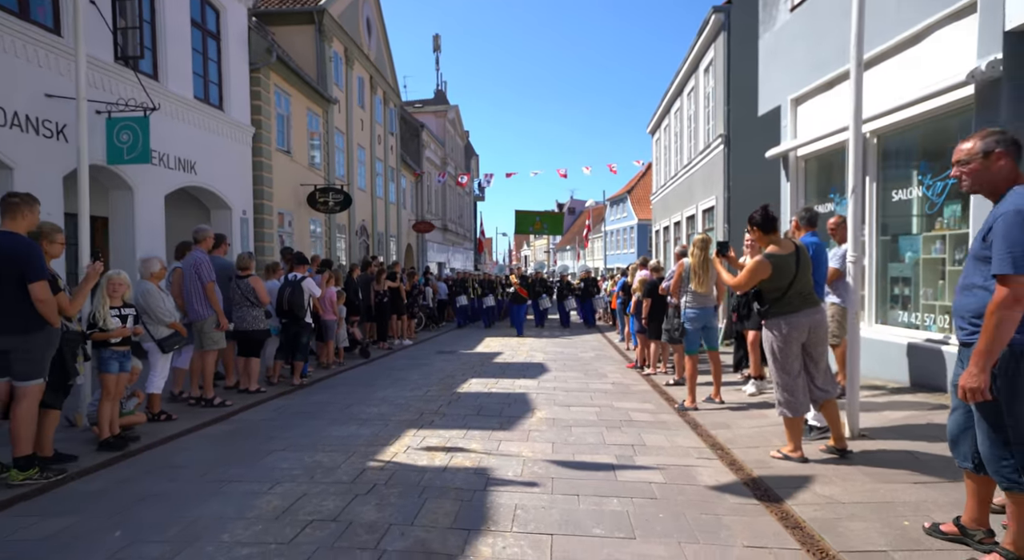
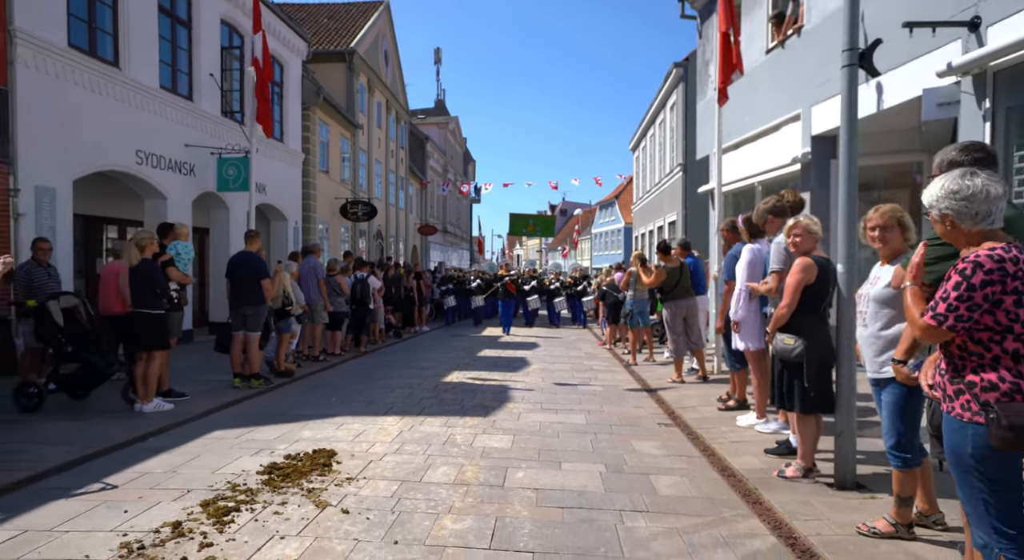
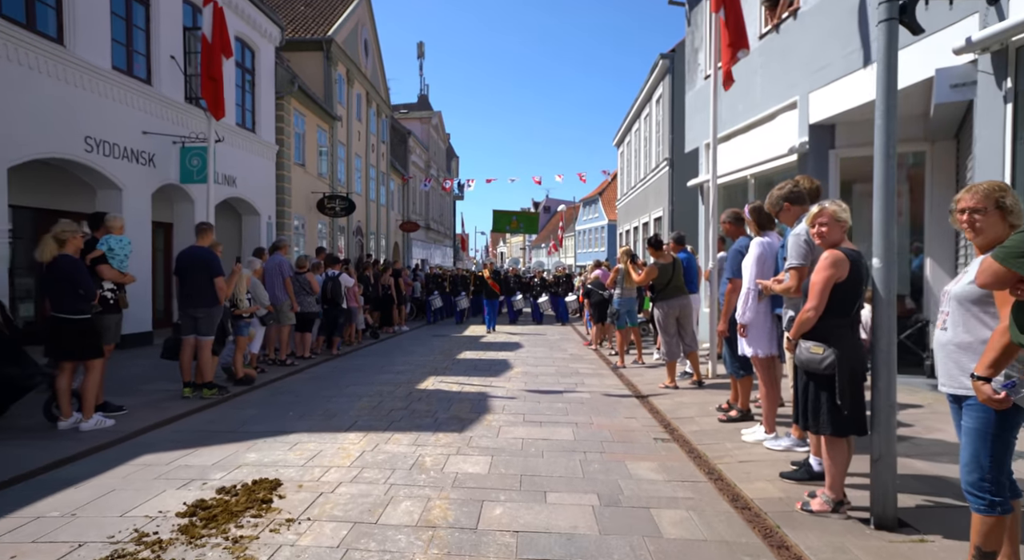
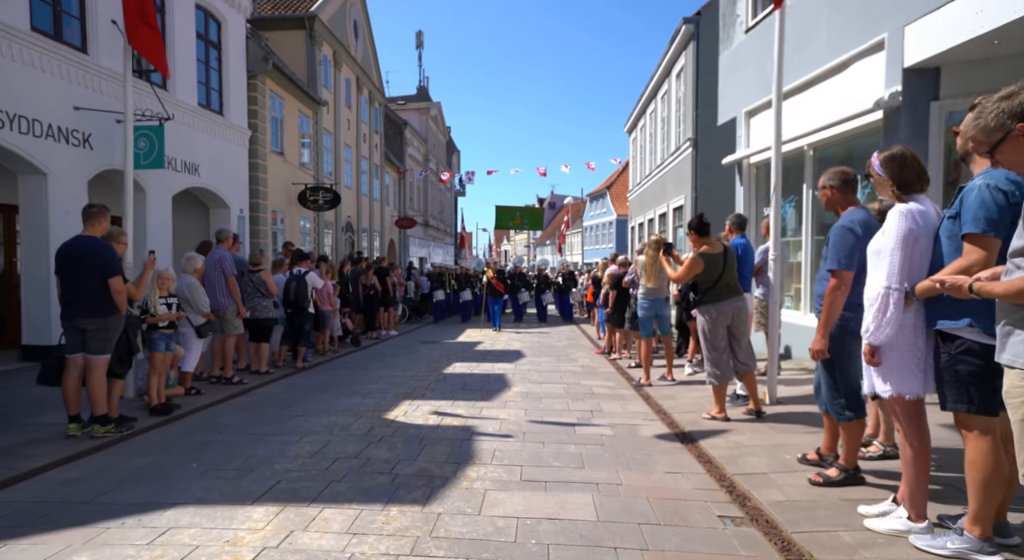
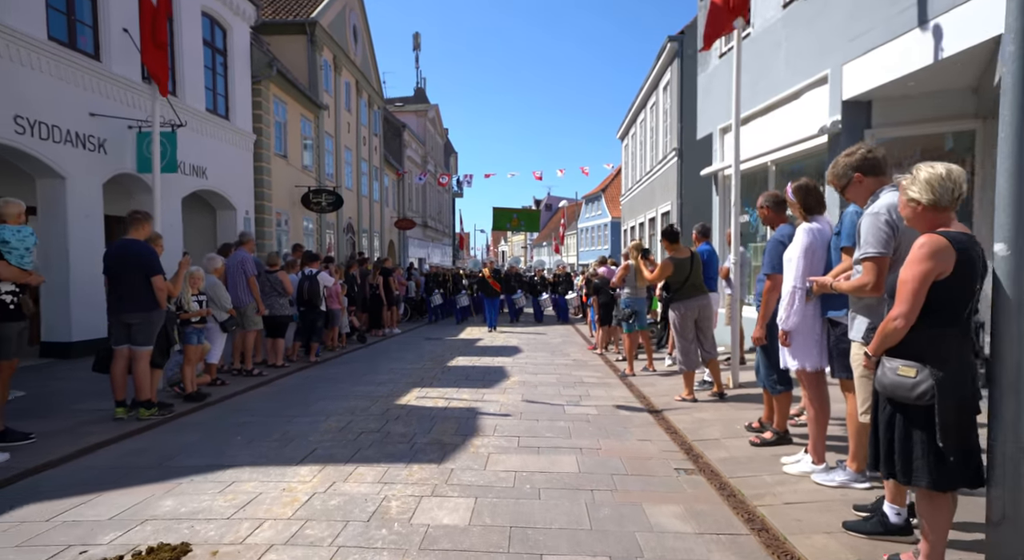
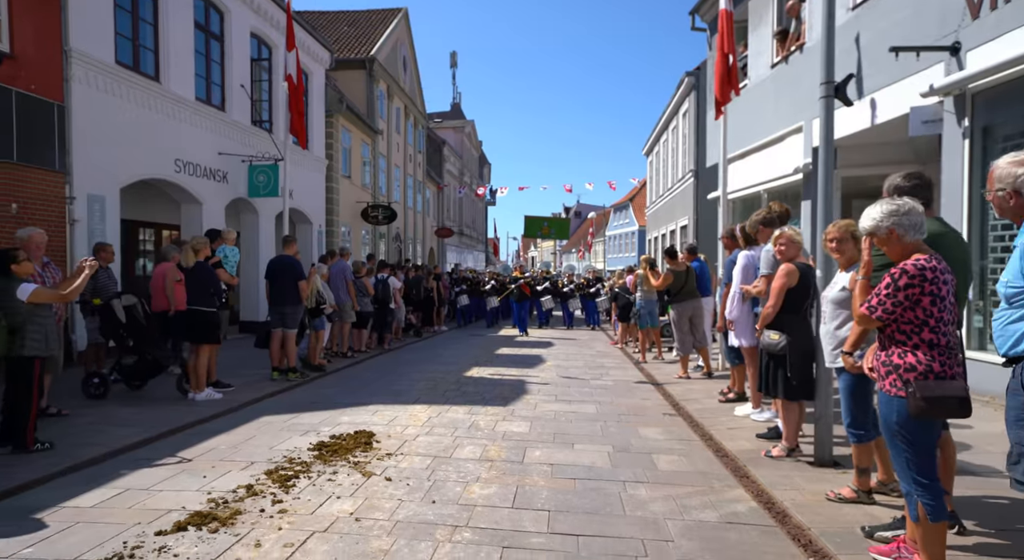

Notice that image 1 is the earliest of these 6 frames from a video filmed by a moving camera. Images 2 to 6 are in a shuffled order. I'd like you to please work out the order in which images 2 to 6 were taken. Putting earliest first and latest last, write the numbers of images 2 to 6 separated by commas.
4, 5, 3, 2, 6
